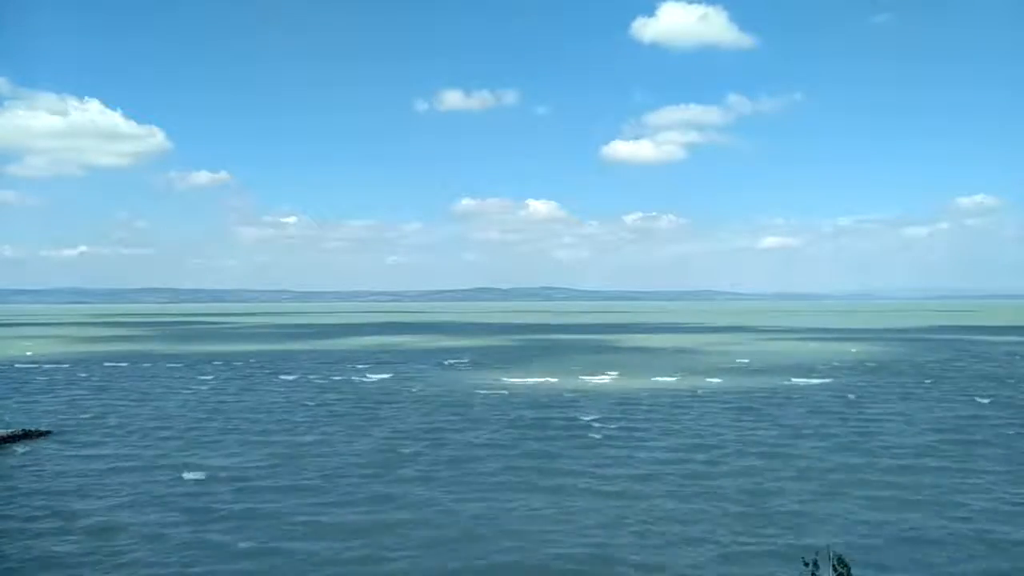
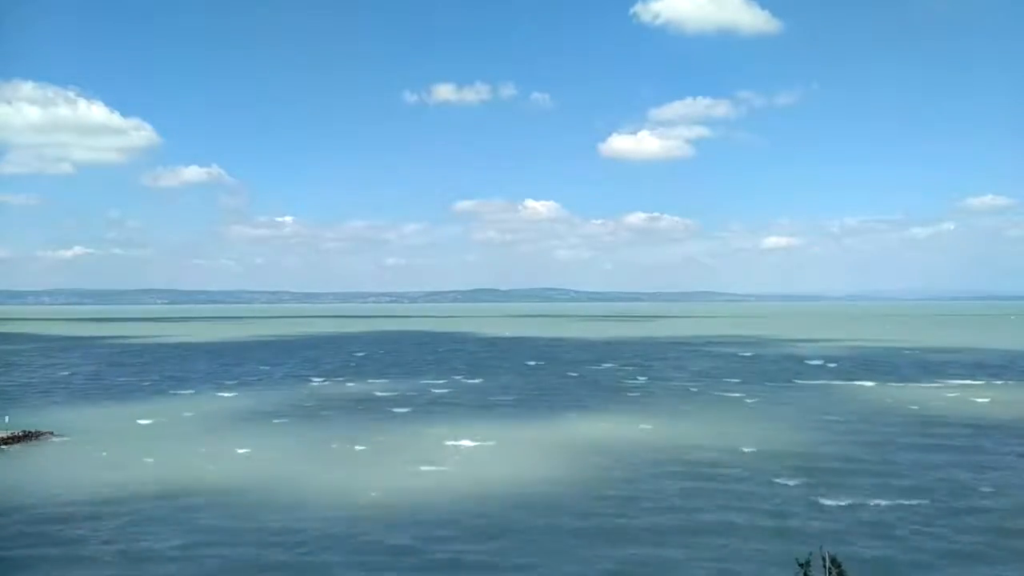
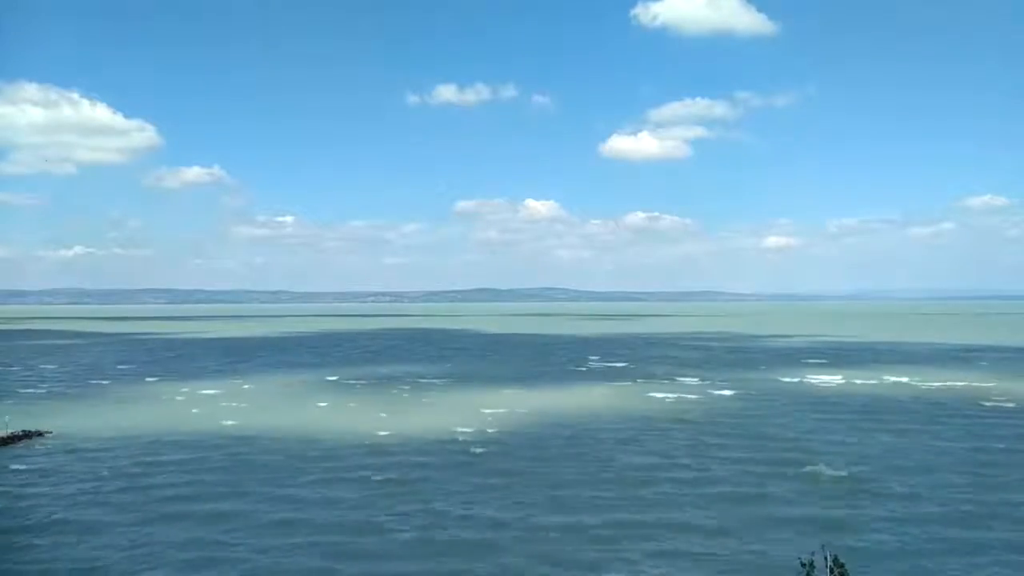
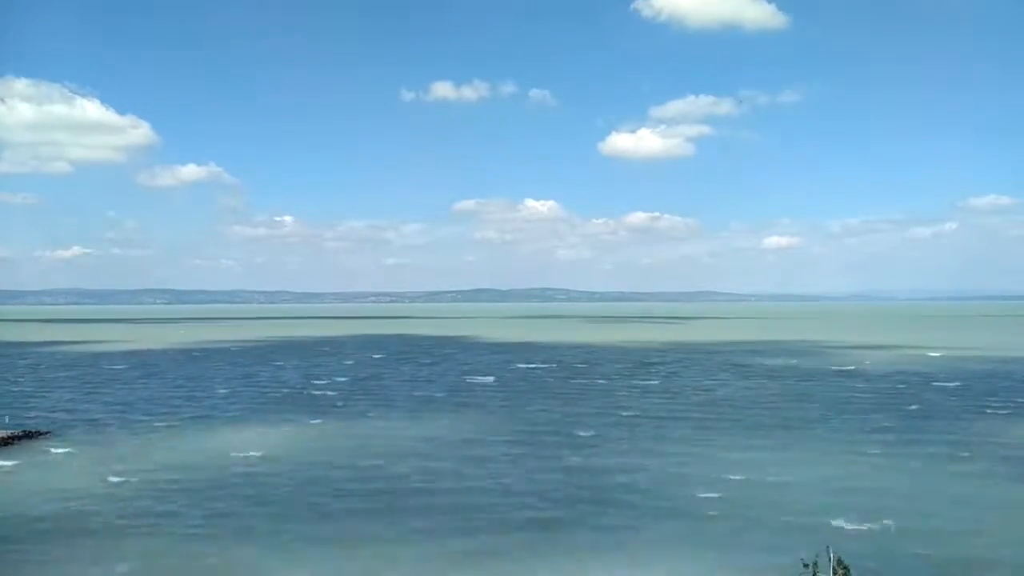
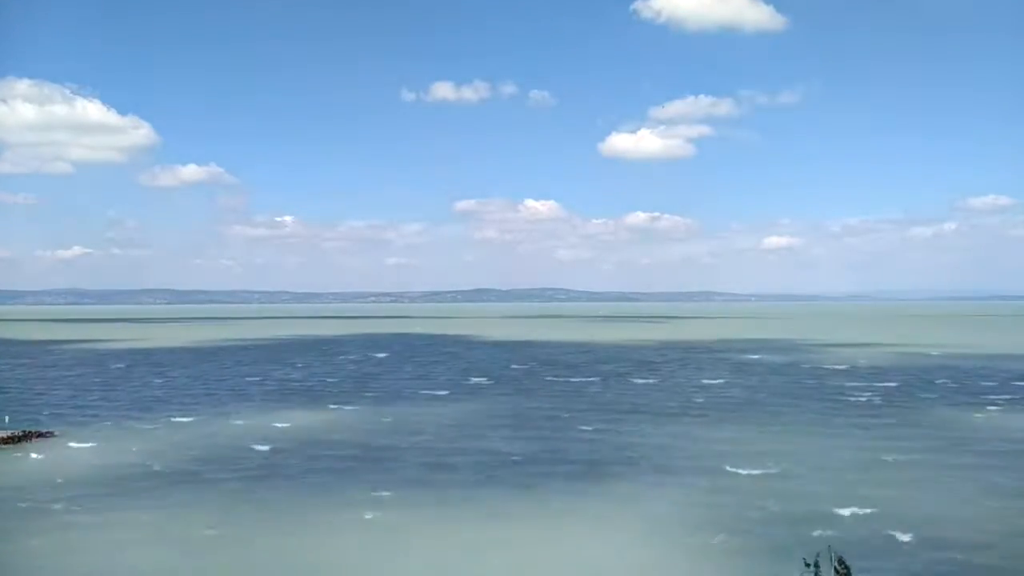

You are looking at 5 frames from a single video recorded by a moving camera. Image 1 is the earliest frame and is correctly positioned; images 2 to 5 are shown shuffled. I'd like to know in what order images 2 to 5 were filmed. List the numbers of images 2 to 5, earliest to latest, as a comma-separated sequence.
3, 2, 5, 4
